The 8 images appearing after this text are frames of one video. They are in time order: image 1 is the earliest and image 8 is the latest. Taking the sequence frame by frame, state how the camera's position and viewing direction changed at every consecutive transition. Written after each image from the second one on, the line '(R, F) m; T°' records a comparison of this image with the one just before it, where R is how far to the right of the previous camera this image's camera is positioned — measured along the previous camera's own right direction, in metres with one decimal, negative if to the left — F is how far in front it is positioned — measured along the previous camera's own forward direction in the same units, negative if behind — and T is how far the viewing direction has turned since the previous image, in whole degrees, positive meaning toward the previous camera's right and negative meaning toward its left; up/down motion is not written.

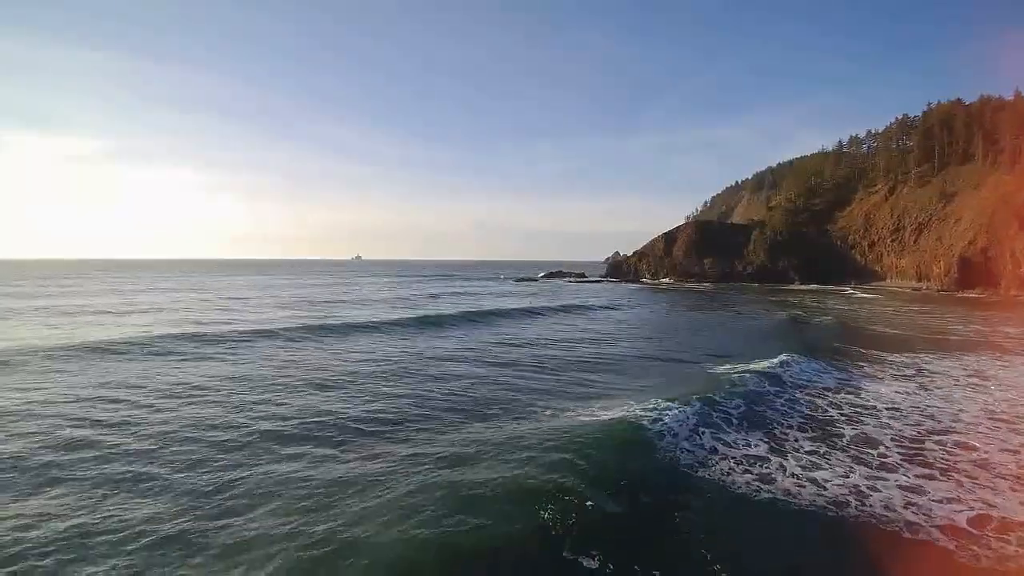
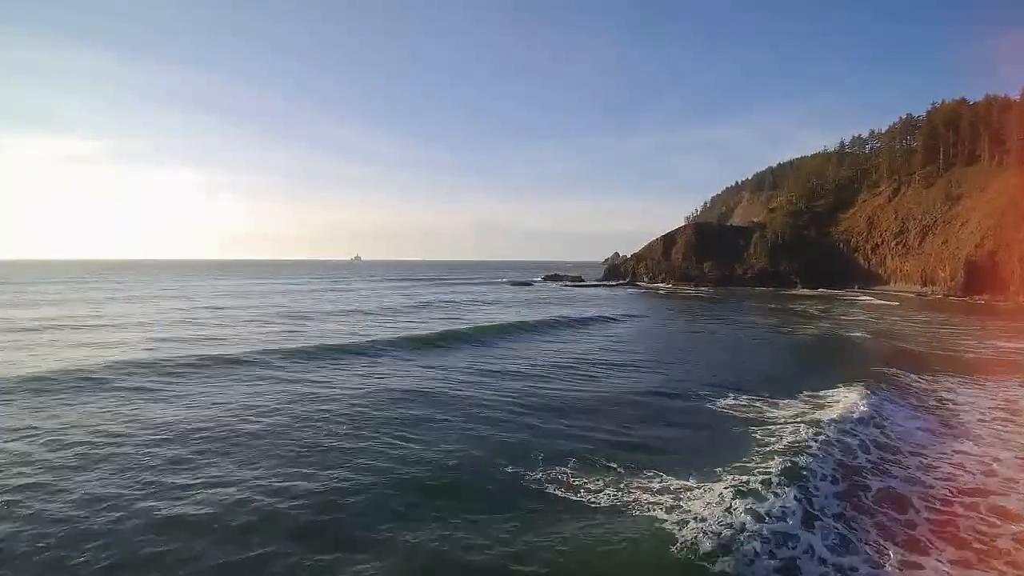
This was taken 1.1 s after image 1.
(+0.8, +1.9) m; 0°
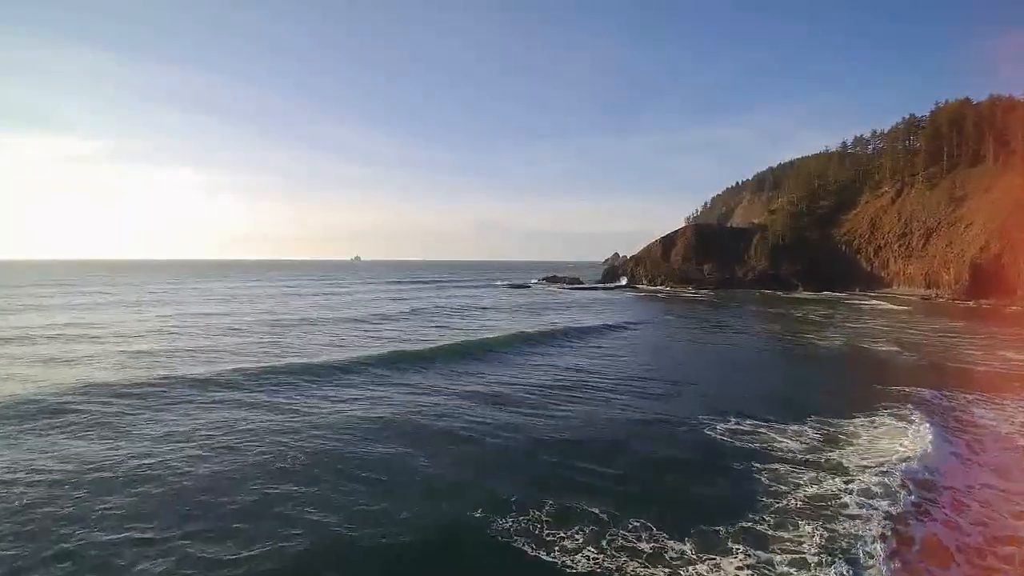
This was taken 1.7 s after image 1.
(+0.5, +1.3) m; 0°
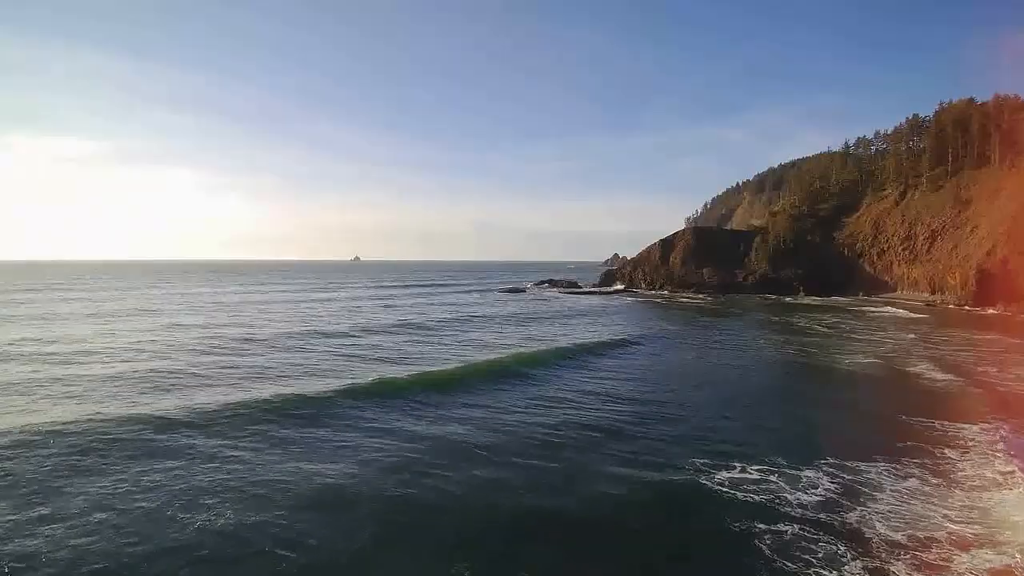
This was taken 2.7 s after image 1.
(+0.7, +1.7) m; 0°
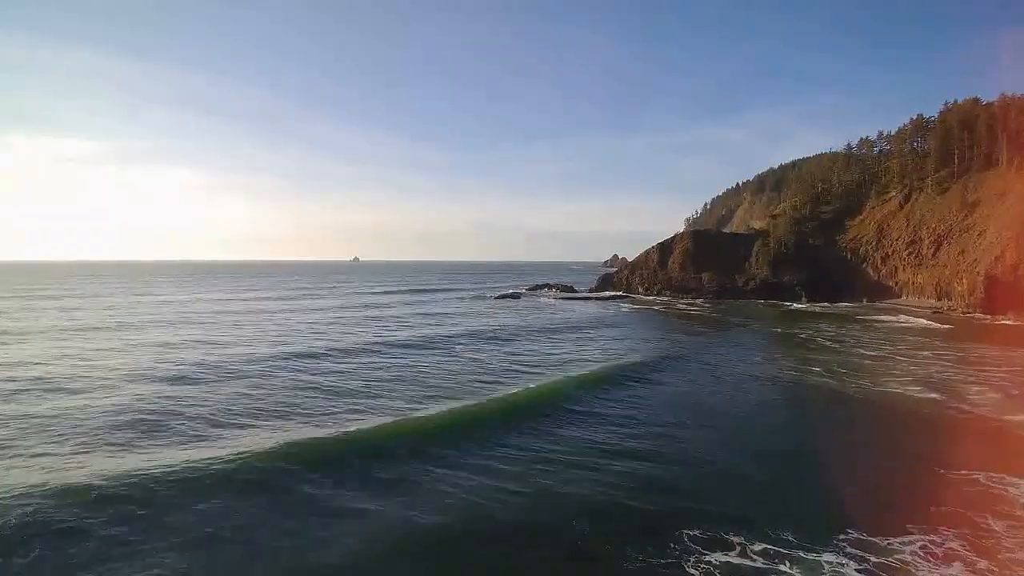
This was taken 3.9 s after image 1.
(+1.0, +2.2) m; 0°
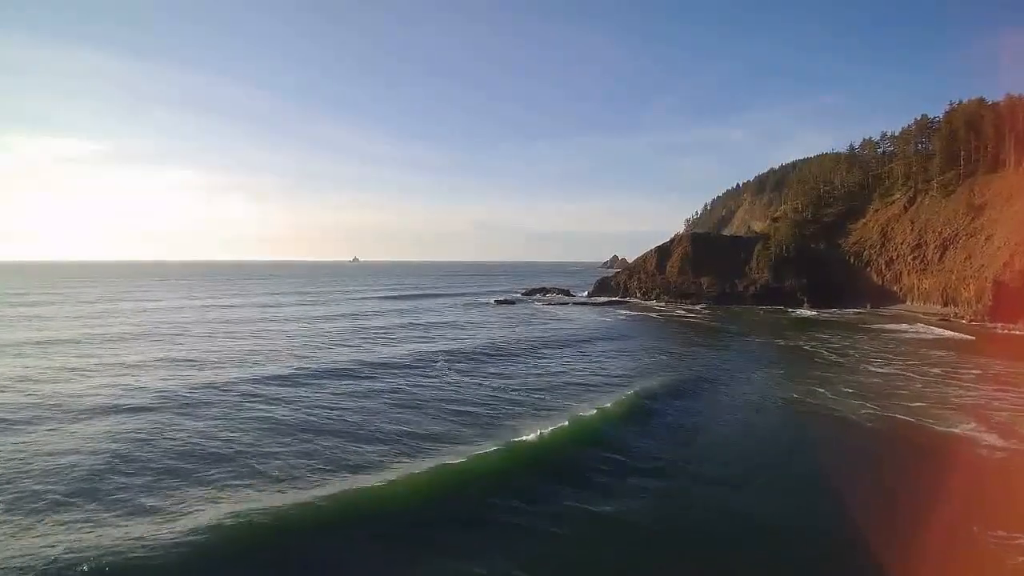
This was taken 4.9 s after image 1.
(+0.9, +1.9) m; 0°
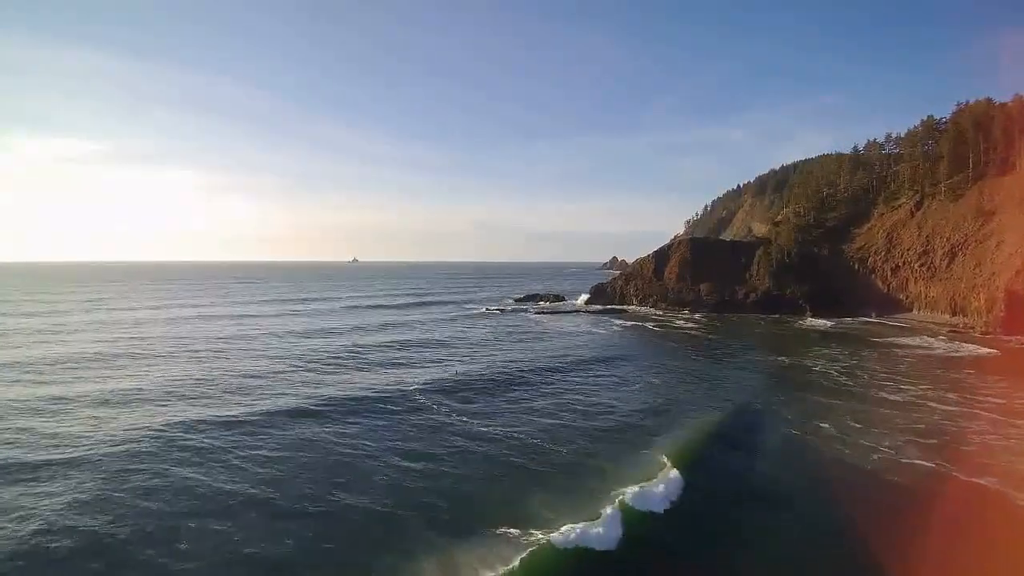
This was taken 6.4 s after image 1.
(+1.2, +2.7) m; 0°
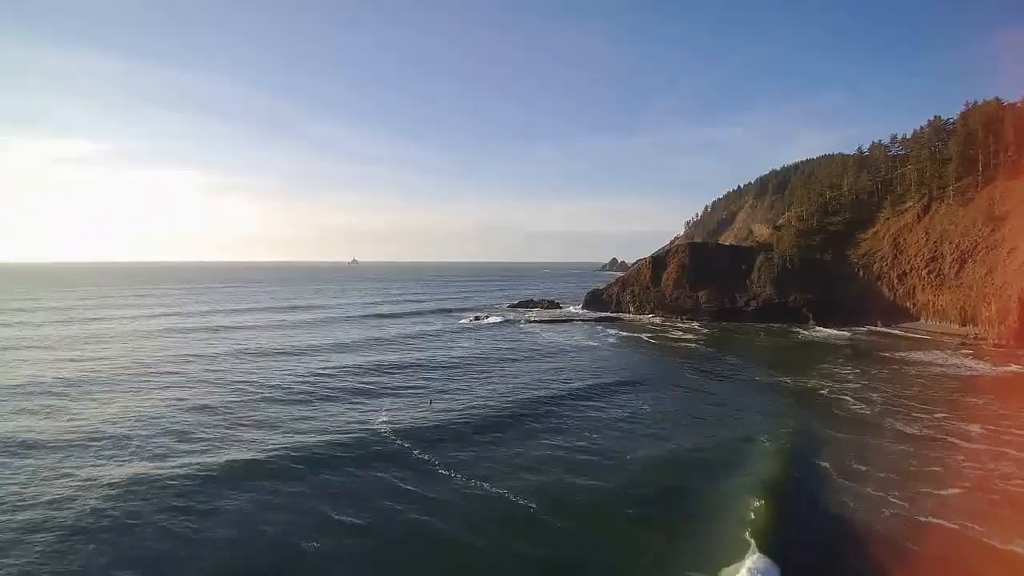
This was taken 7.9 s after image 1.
(+1.2, +2.8) m; 0°
